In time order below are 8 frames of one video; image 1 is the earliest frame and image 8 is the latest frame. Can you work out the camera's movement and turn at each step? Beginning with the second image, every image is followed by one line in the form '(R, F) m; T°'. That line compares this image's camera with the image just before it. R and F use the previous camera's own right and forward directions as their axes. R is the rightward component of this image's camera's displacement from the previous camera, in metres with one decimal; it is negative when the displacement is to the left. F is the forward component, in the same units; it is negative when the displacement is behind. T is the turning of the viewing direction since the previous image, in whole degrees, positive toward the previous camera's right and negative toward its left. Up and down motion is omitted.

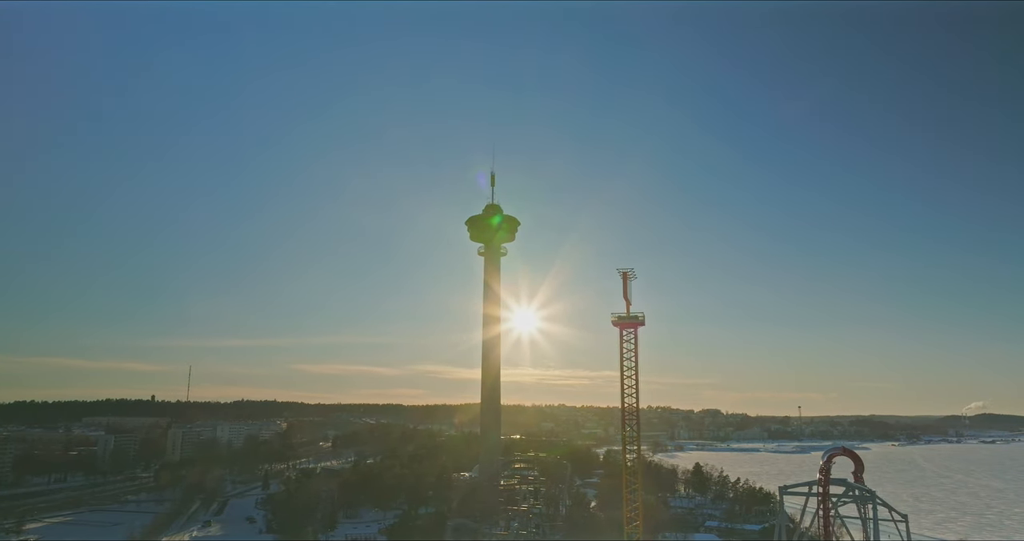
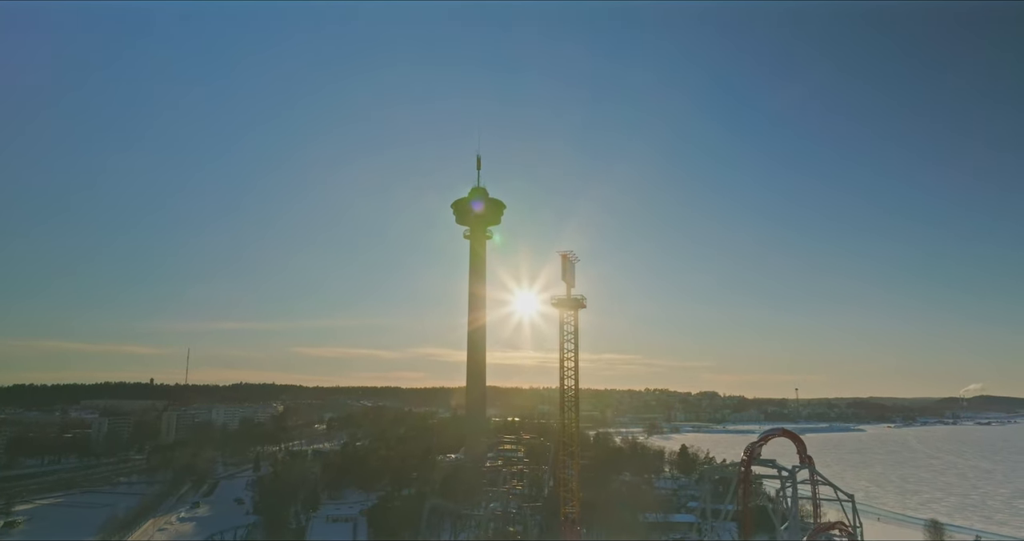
(+0.7, 0.0) m; 0°
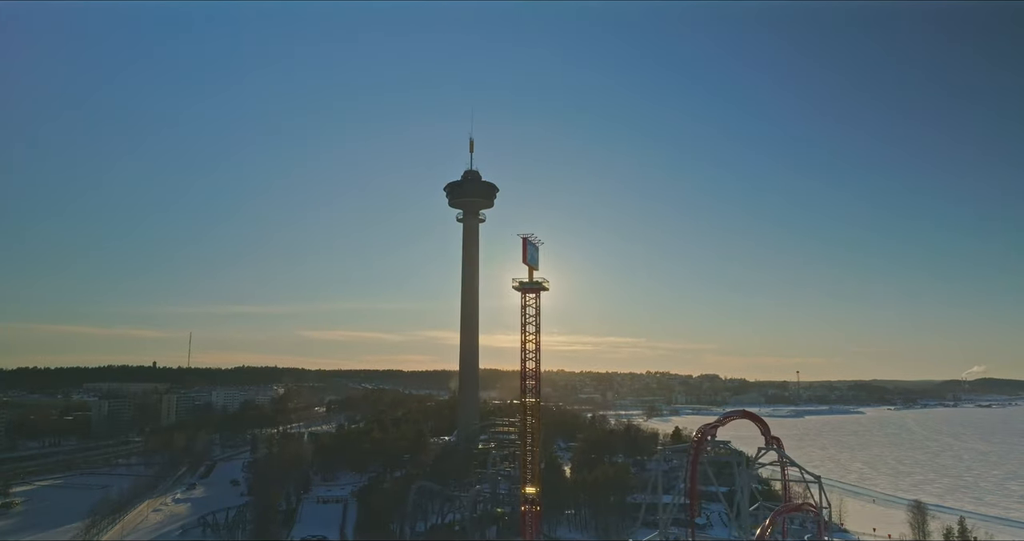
(+0.5, 0.0) m; 0°
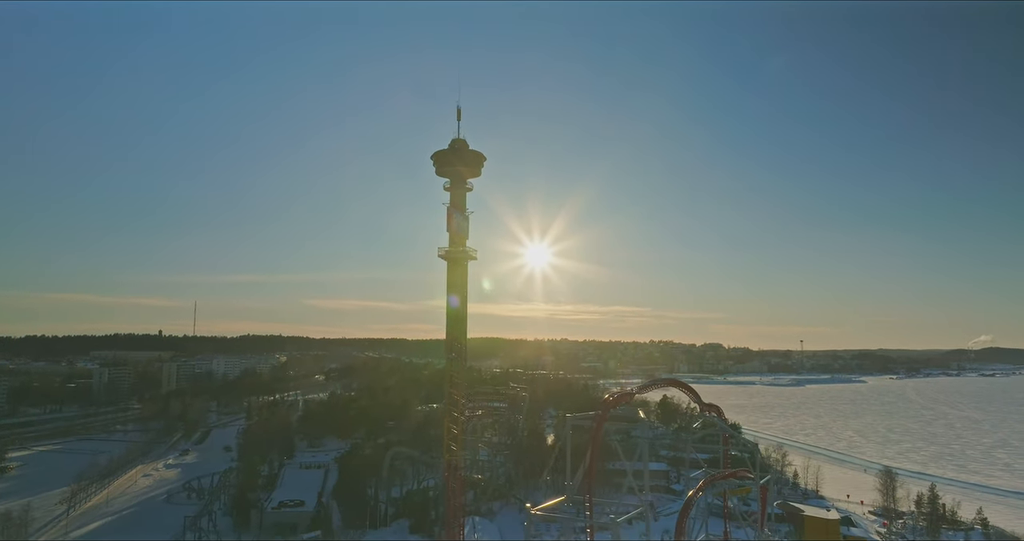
(+1.0, 0.0) m; -1°
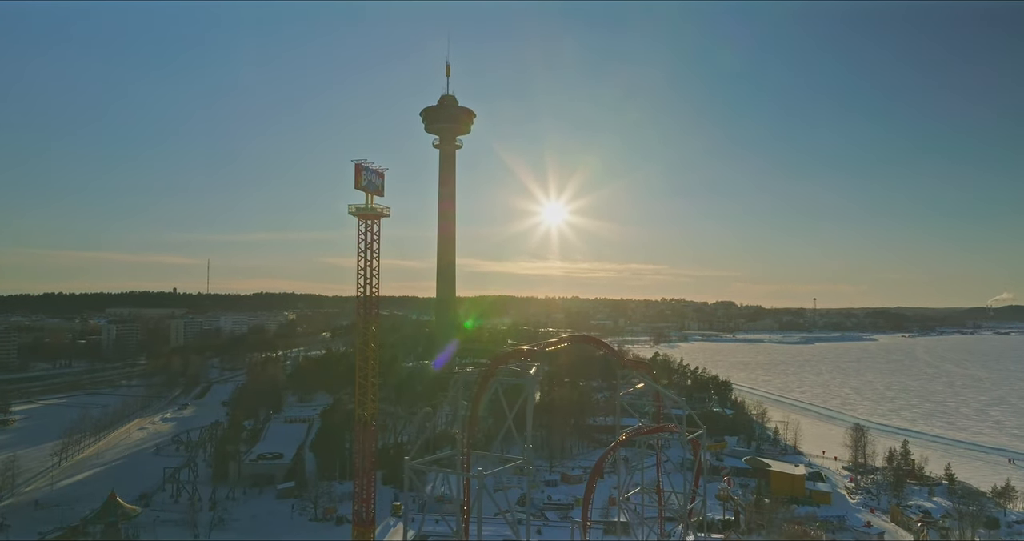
(+1.3, 0.0) m; -1°
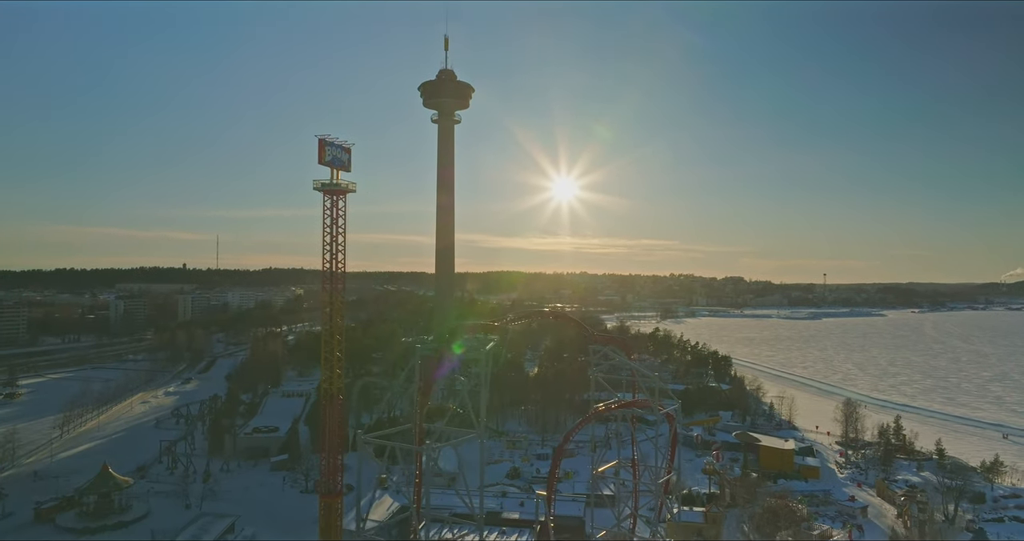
(+0.6, 0.0) m; -1°
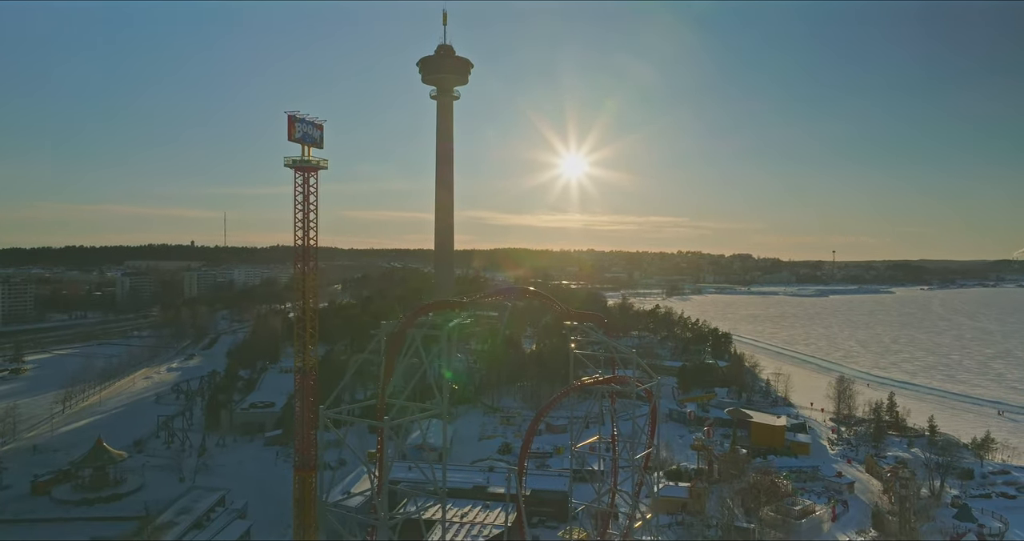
(+0.5, 0.0) m; -1°
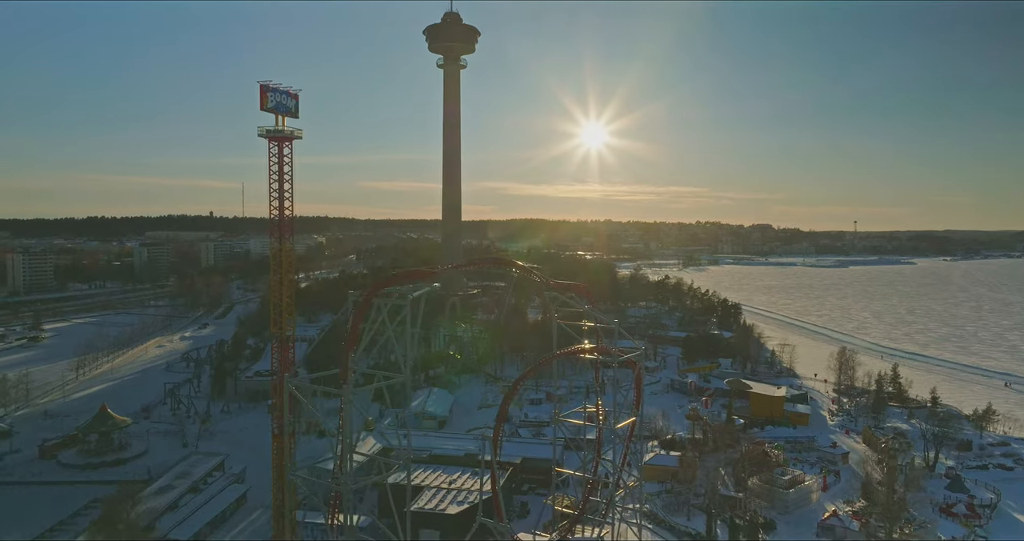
(+0.6, 0.0) m; -1°
